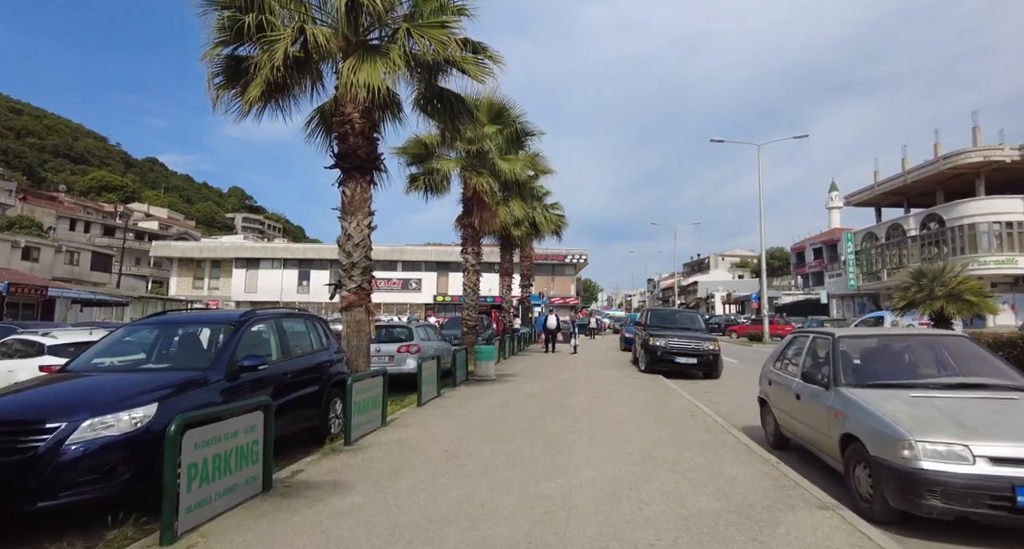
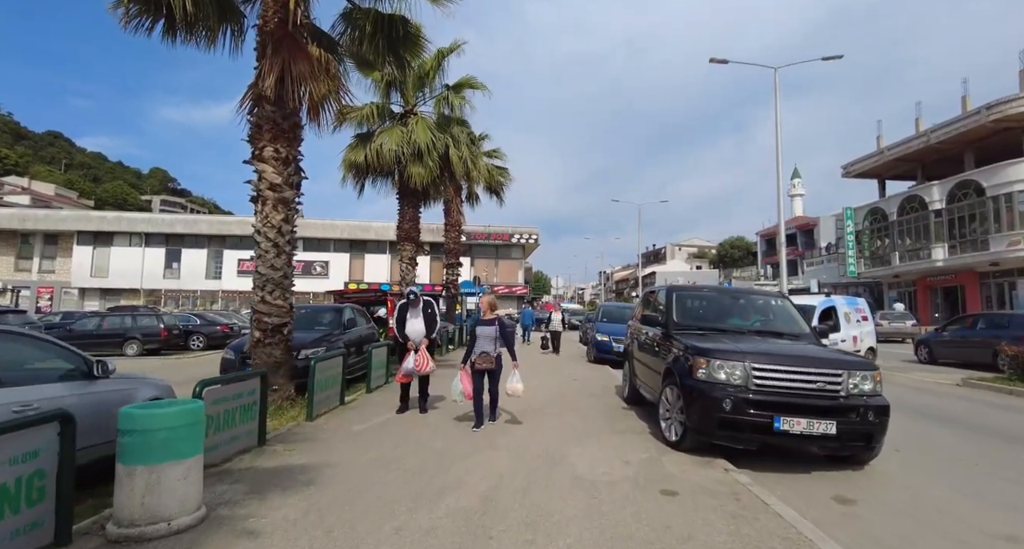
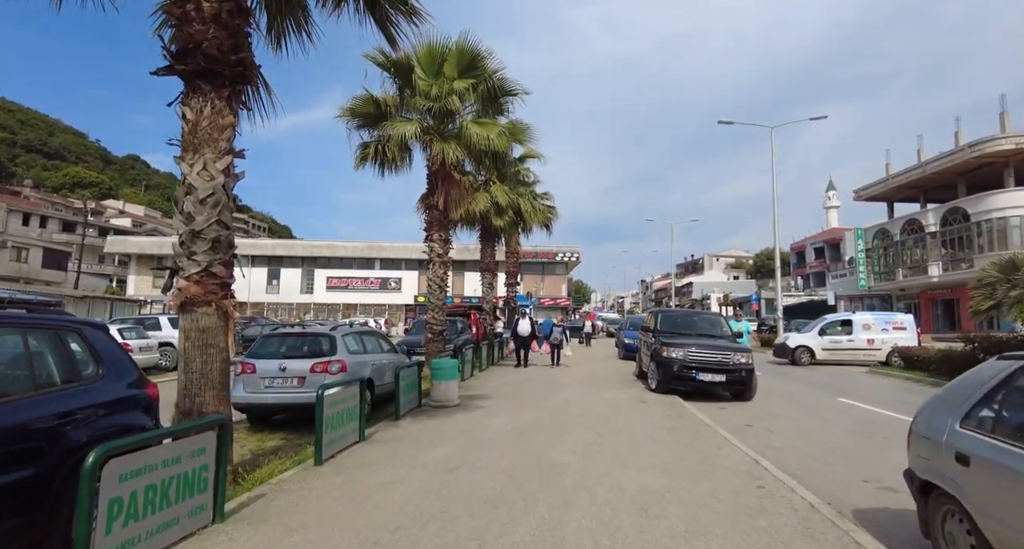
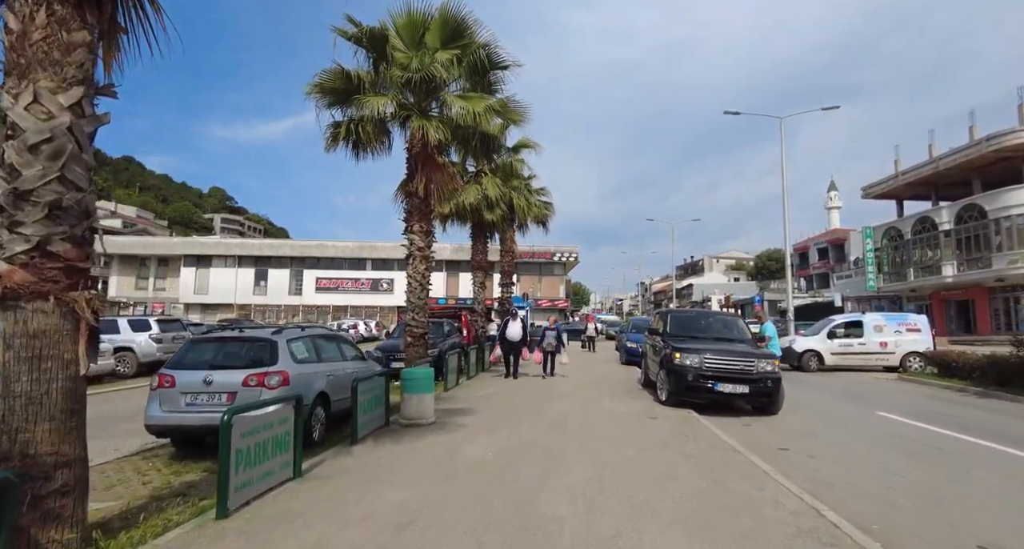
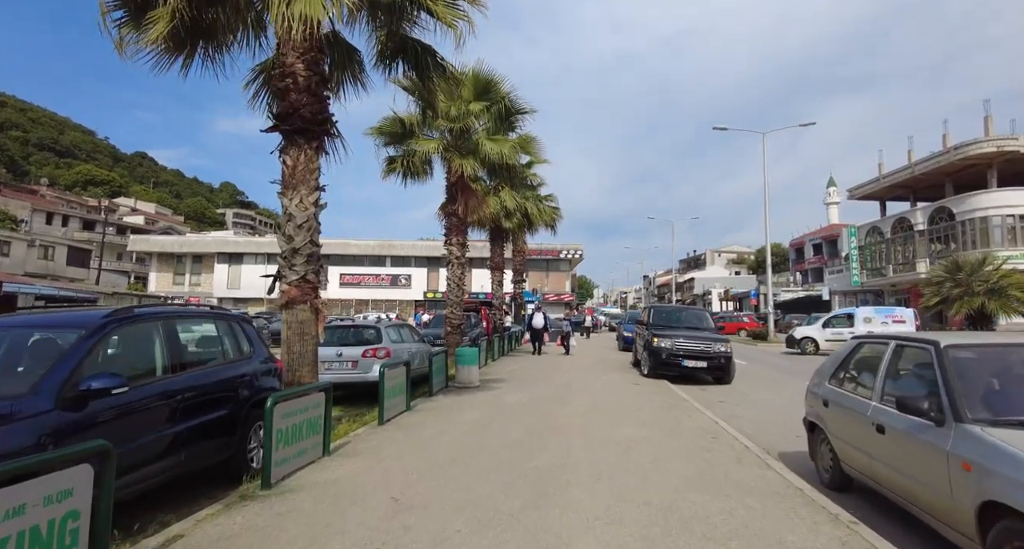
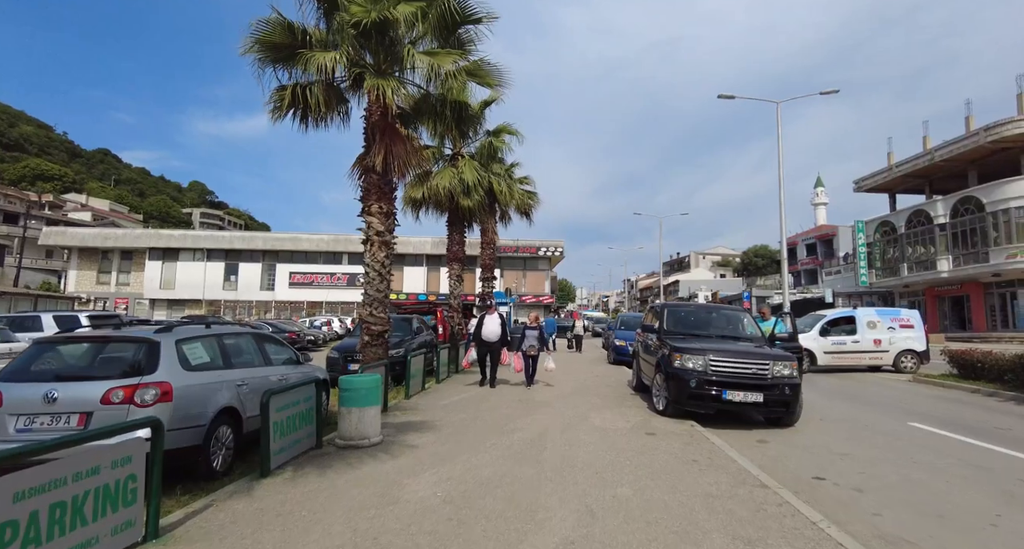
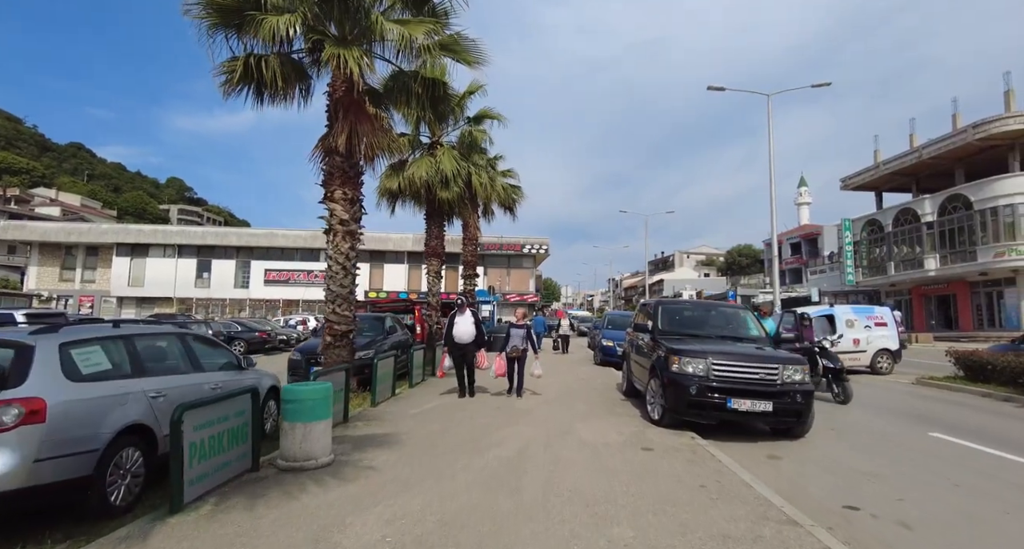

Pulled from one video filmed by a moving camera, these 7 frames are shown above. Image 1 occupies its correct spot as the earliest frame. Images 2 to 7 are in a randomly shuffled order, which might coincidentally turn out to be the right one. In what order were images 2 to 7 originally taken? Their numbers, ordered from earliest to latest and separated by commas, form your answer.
5, 3, 4, 6, 7, 2
